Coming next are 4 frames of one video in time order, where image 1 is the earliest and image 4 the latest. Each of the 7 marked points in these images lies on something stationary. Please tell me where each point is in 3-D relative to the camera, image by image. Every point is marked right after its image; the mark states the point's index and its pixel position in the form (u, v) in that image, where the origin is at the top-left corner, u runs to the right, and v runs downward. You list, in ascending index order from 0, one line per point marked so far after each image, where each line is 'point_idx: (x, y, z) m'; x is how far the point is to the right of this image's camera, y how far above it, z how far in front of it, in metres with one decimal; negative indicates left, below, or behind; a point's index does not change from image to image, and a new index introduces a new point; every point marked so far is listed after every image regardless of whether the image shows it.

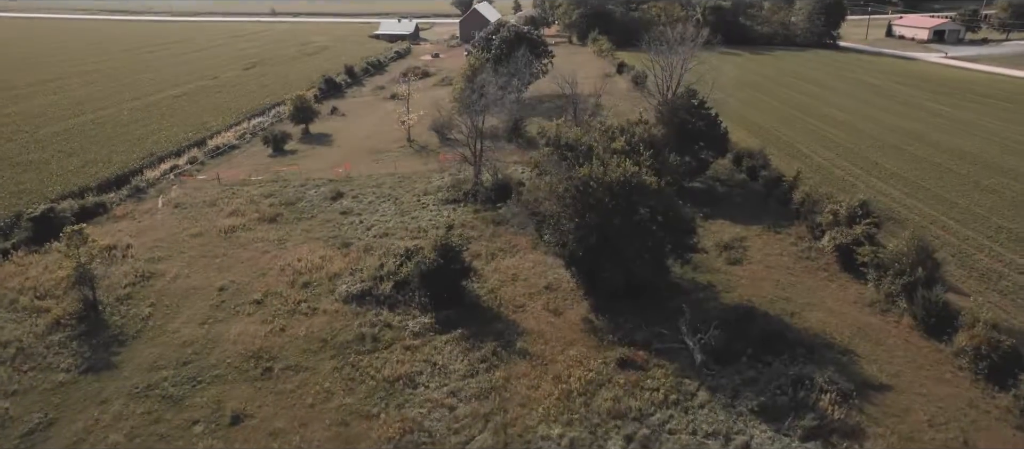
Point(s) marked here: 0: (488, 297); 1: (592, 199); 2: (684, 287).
0: (-0.7, -2.1, +20.0) m
1: (+2.1, +0.6, +18.0) m
2: (+4.8, -1.7, +19.3) m
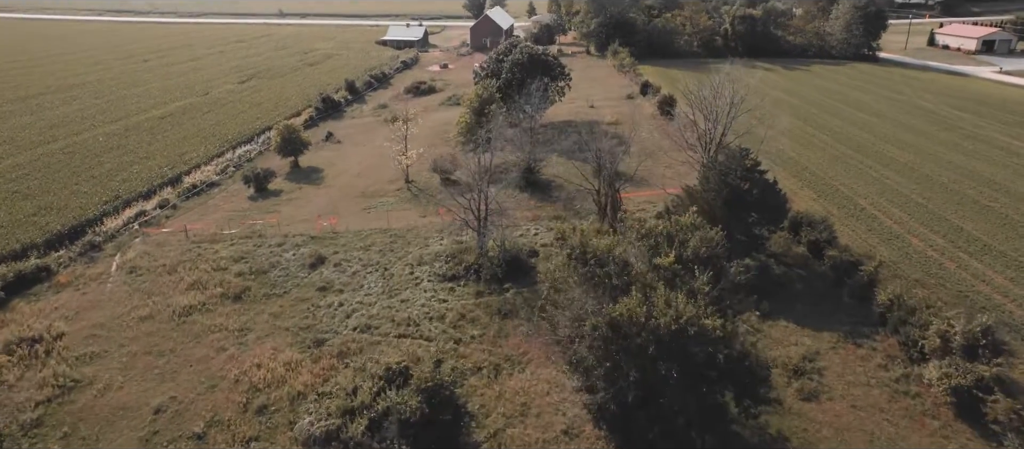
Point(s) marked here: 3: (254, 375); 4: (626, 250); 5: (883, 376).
0: (-0.5, -5.0, +15.3) m
1: (+2.3, -2.3, +13.2) m
2: (+5.0, -4.6, +14.6) m
3: (-7.2, -4.2, +19.0) m
4: (+2.8, -0.8, +16.8) m
5: (+9.0, -3.7, +16.5) m
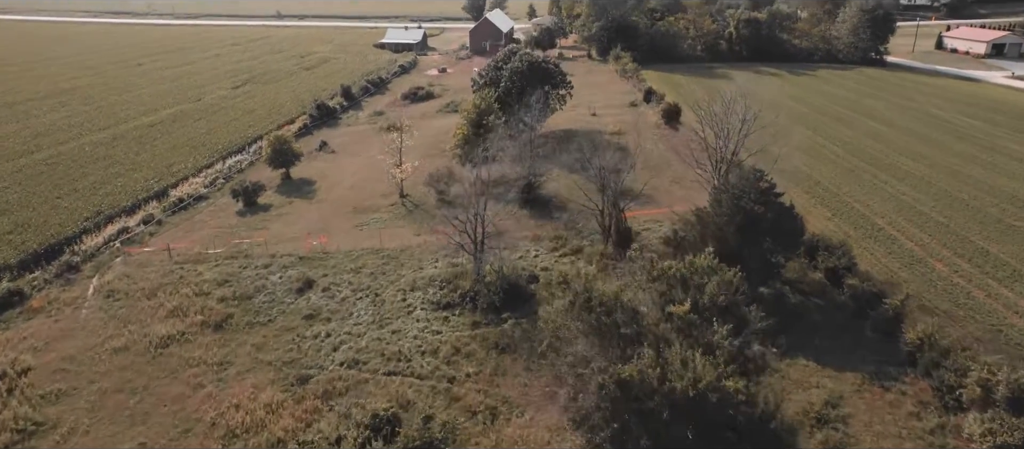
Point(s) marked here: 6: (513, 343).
0: (-0.6, -5.8, +13.9) m
1: (+2.2, -3.1, +11.8) m
2: (+5.0, -5.4, +13.1) m
3: (-7.2, -5.0, +17.6) m
4: (+2.8, -1.6, +15.4) m
5: (+8.9, -4.5, +15.1) m
6: (0.0, -3.4, +19.7) m
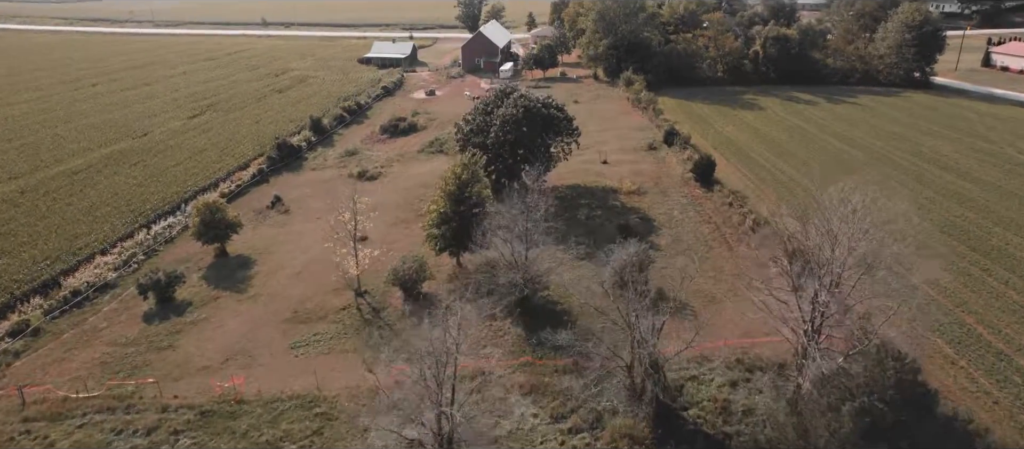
0: (-0.9, -9.7, +5.9) m
1: (+1.9, -7.0, +3.8) m
2: (+4.6, -9.4, +5.1) m
3: (-7.6, -9.0, +9.6) m
4: (+2.4, -5.6, +7.3) m
5: (+8.6, -8.4, +7.1) m
6: (-0.3, -7.4, +11.7) m
